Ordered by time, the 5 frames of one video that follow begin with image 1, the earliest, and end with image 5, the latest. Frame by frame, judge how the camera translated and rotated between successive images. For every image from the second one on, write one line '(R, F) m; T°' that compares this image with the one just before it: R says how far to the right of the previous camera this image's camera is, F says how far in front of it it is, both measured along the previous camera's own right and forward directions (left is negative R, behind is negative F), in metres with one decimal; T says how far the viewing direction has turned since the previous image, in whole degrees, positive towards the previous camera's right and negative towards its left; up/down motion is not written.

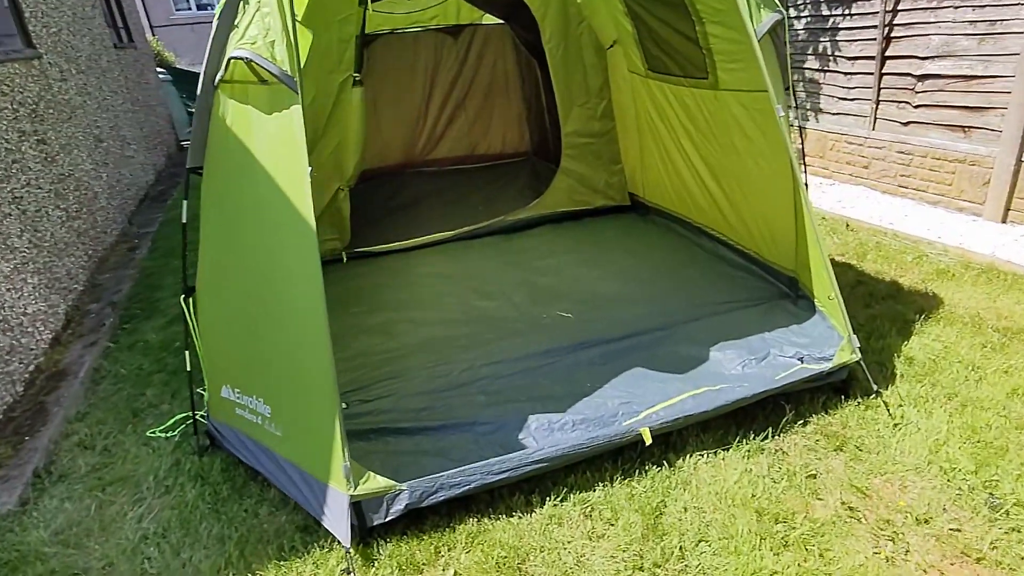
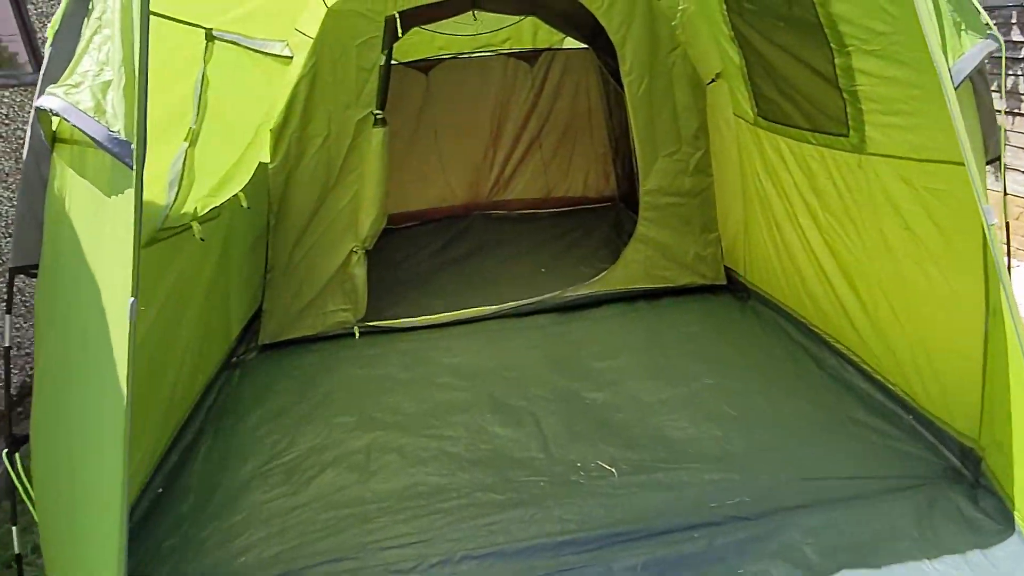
(+0.2, +0.8) m; -9°
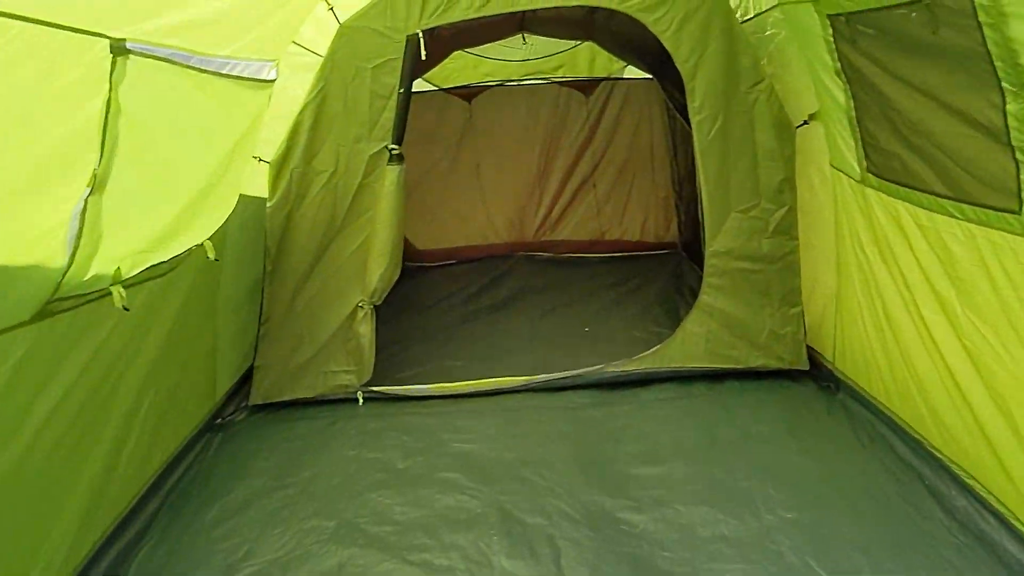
(+0.1, +0.5) m; -5°
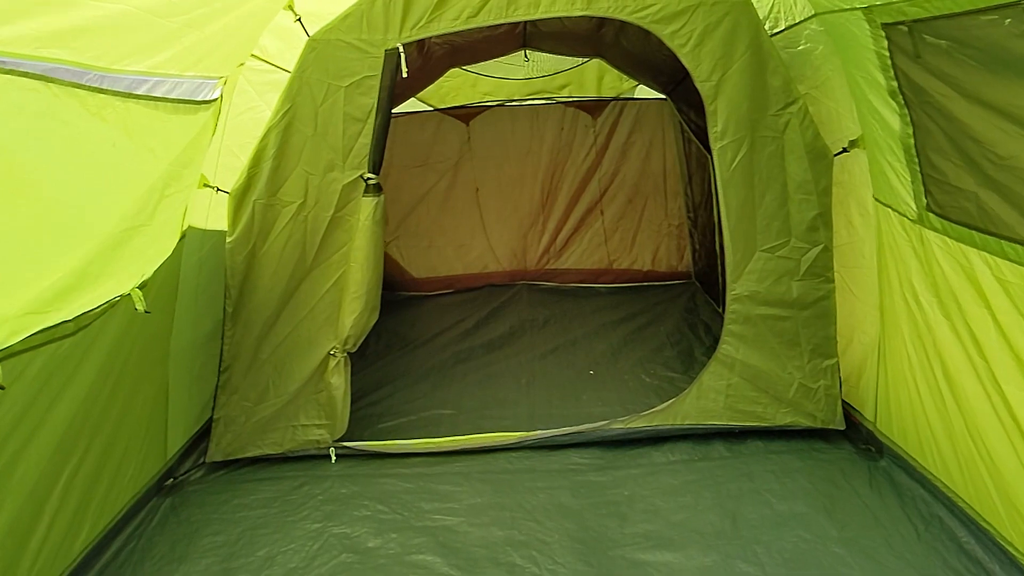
(+0.1, +0.3) m; -1°
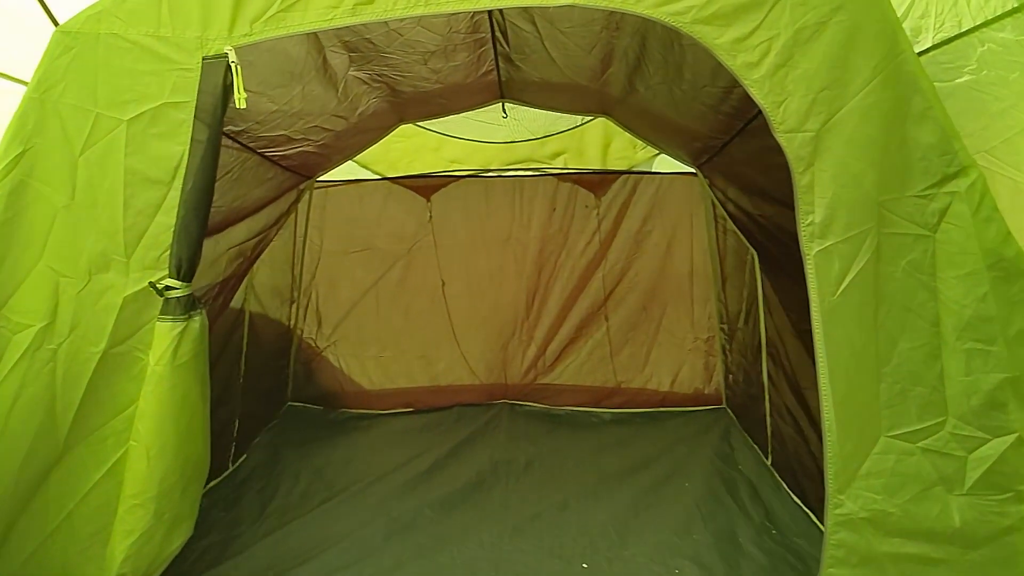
(+0.1, +1.0) m; -1°
